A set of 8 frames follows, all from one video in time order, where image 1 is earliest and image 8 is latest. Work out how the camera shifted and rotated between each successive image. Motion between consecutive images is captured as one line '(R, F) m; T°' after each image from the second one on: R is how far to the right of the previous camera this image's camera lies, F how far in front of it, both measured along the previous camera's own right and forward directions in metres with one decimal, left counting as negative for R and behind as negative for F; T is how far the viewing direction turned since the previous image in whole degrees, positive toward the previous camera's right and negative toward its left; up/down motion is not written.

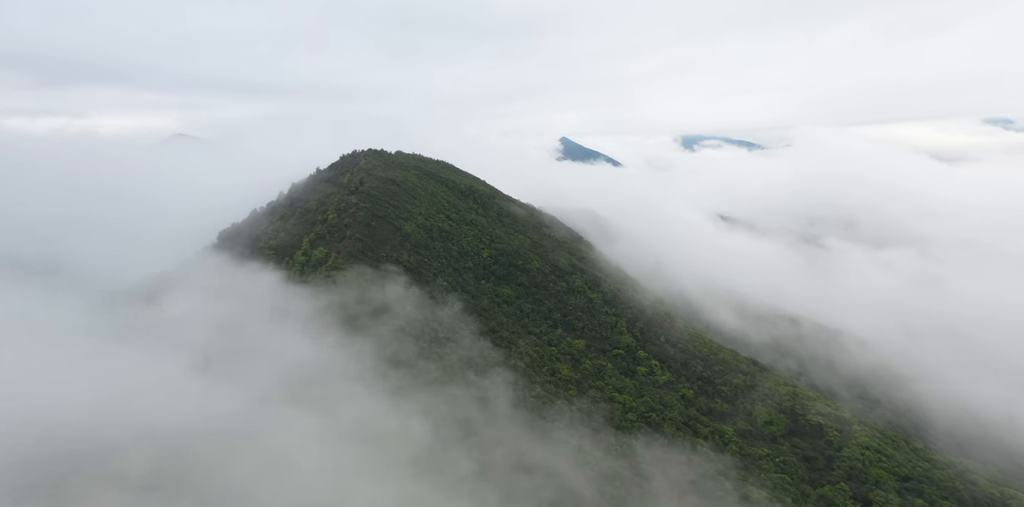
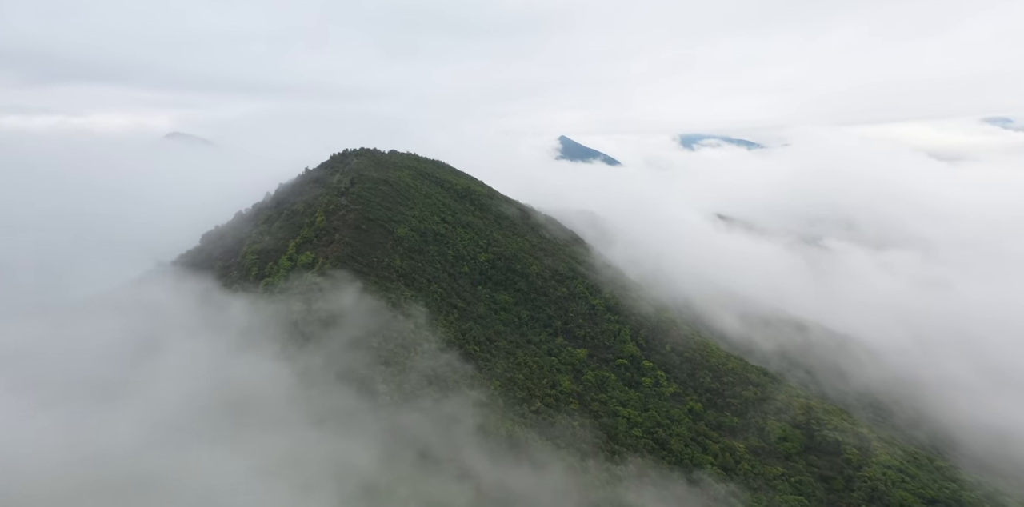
(+0.1, +3.3) m; 0°
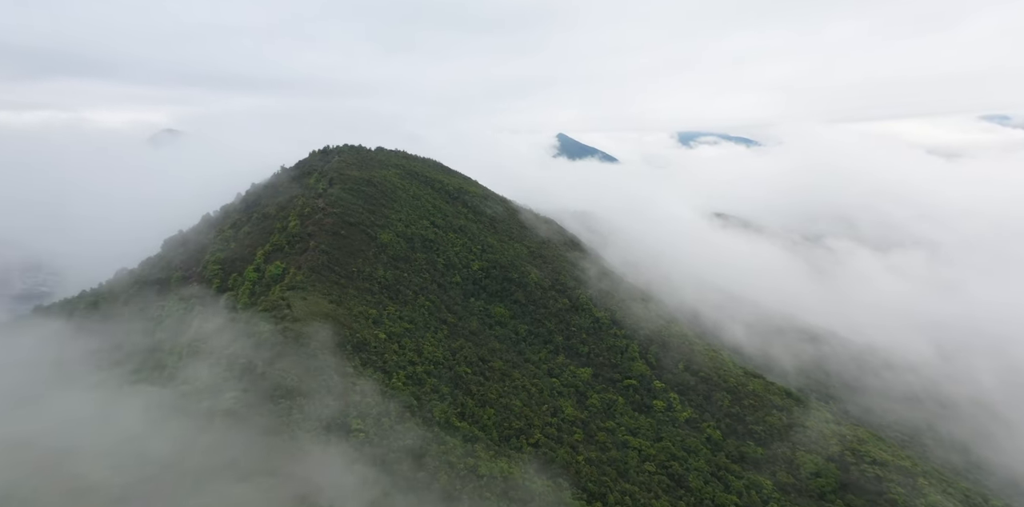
(+0.2, +6.4) m; 0°
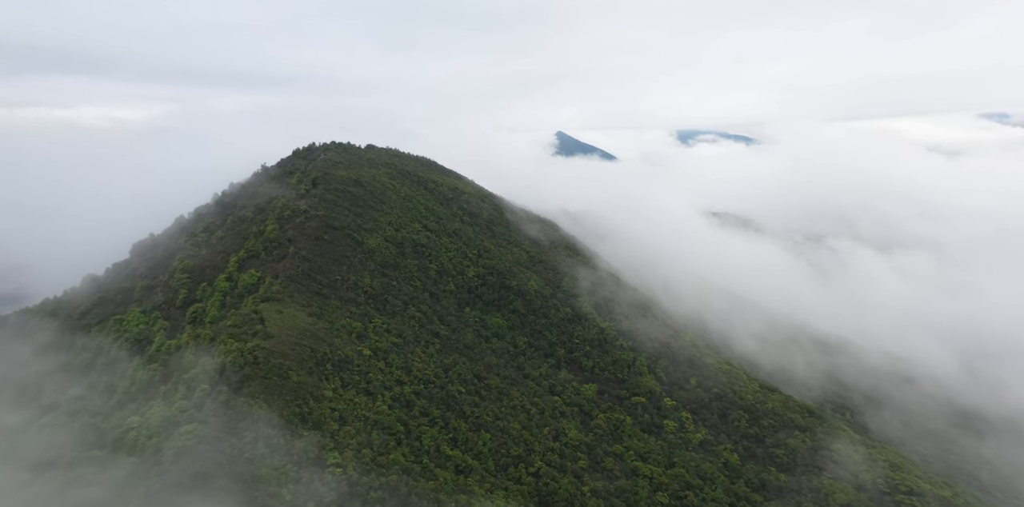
(+0.1, +4.5) m; 0°
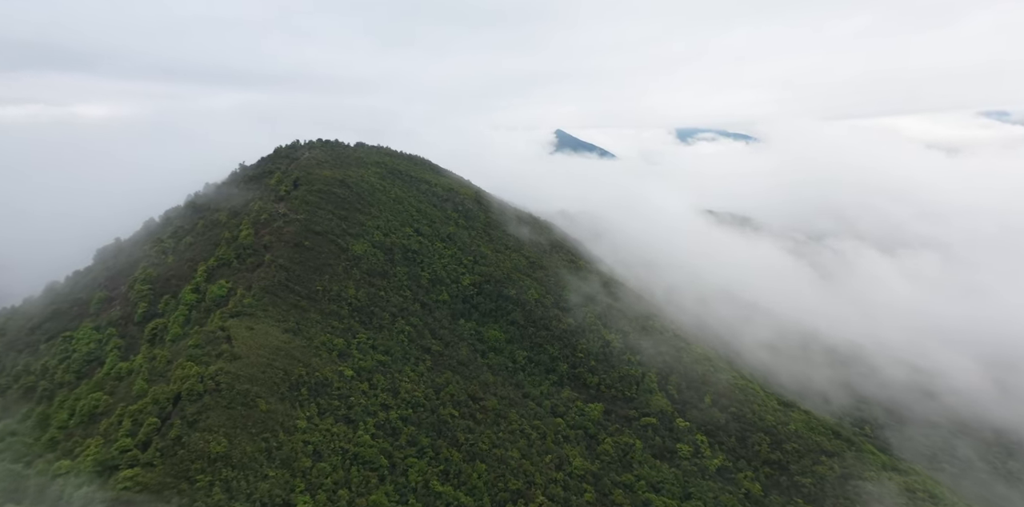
(+0.1, +4.5) m; 0°
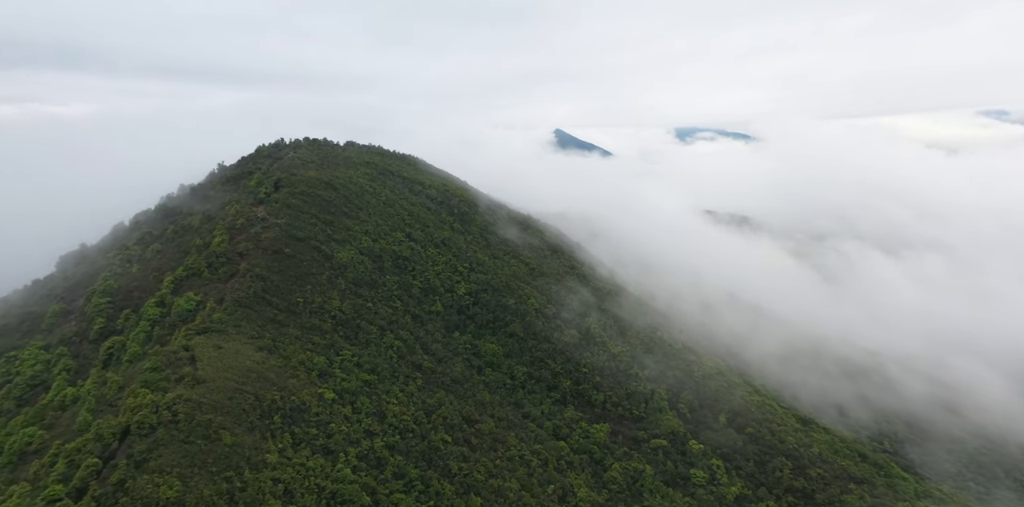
(0.0, +3.8) m; 0°
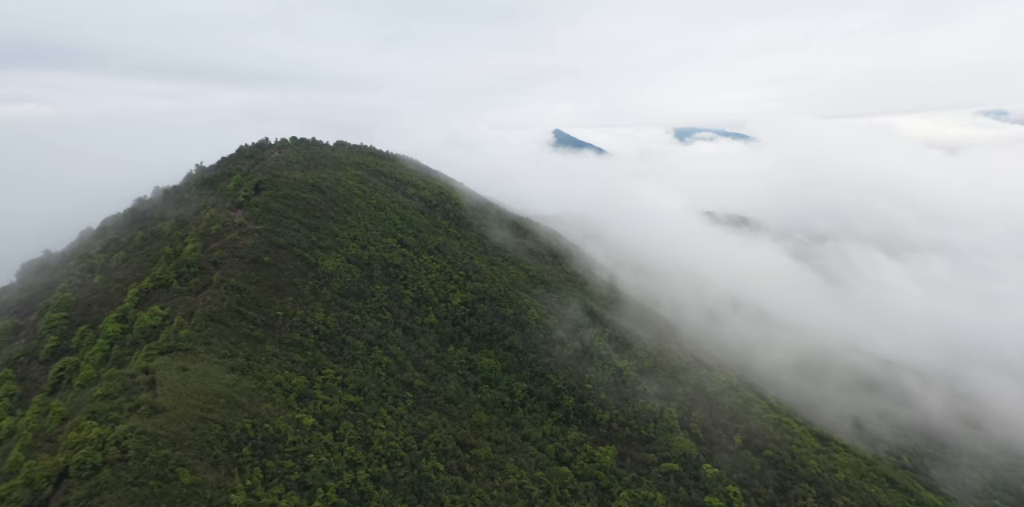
(+0.1, +3.4) m; 0°
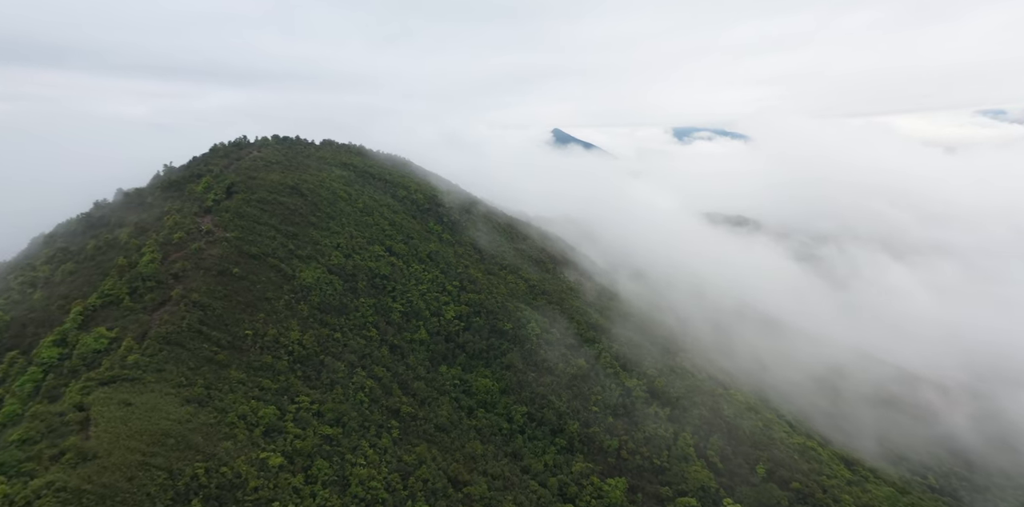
(0.0, +4.2) m; 0°
